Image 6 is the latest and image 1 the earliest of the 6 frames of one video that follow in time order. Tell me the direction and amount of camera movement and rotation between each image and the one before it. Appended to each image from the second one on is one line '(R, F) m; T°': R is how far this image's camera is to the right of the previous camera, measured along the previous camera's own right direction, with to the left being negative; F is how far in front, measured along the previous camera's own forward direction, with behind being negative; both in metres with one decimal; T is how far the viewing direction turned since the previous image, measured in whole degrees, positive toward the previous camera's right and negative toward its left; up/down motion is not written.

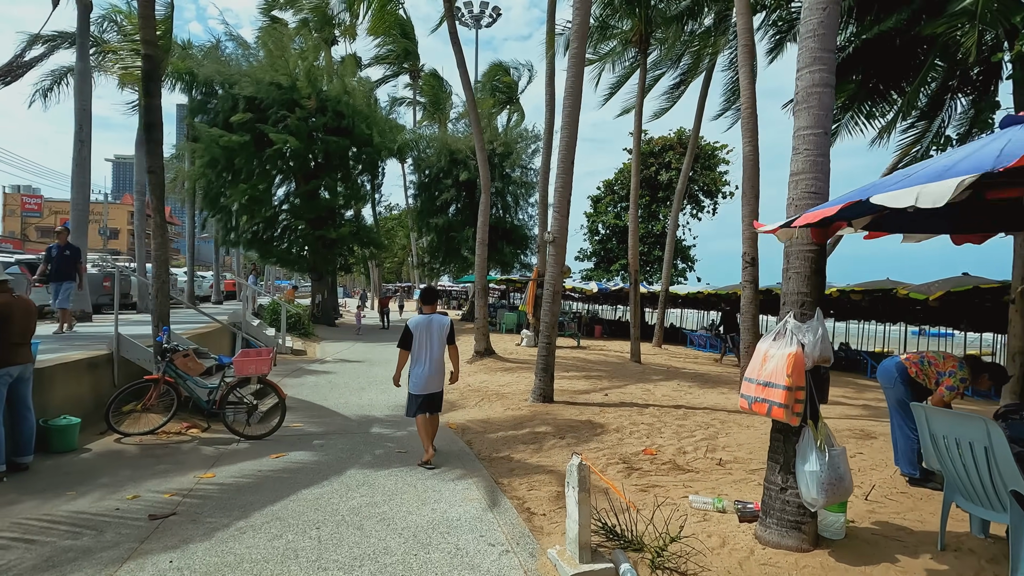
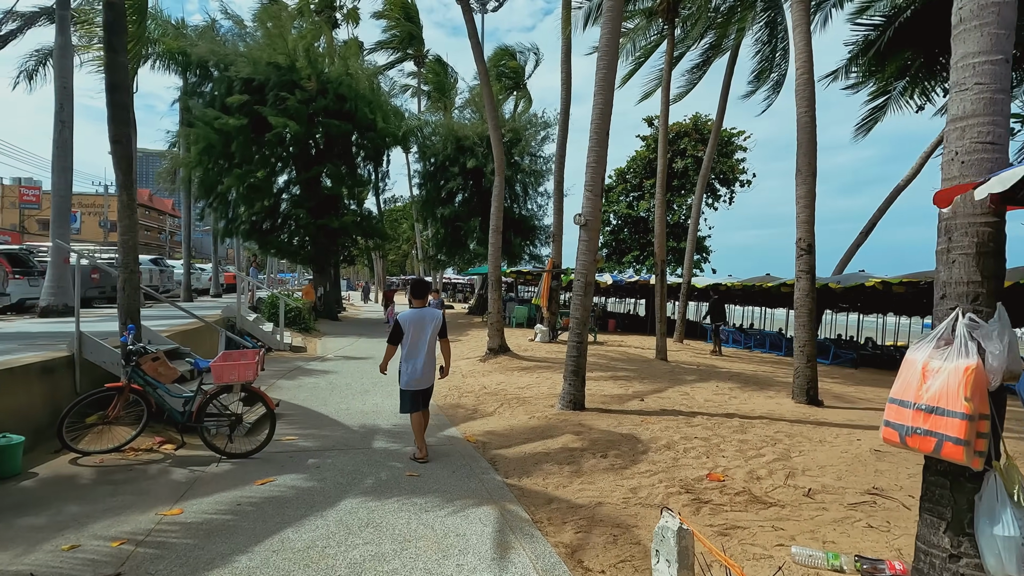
(-0.3, +1.2) m; 0°
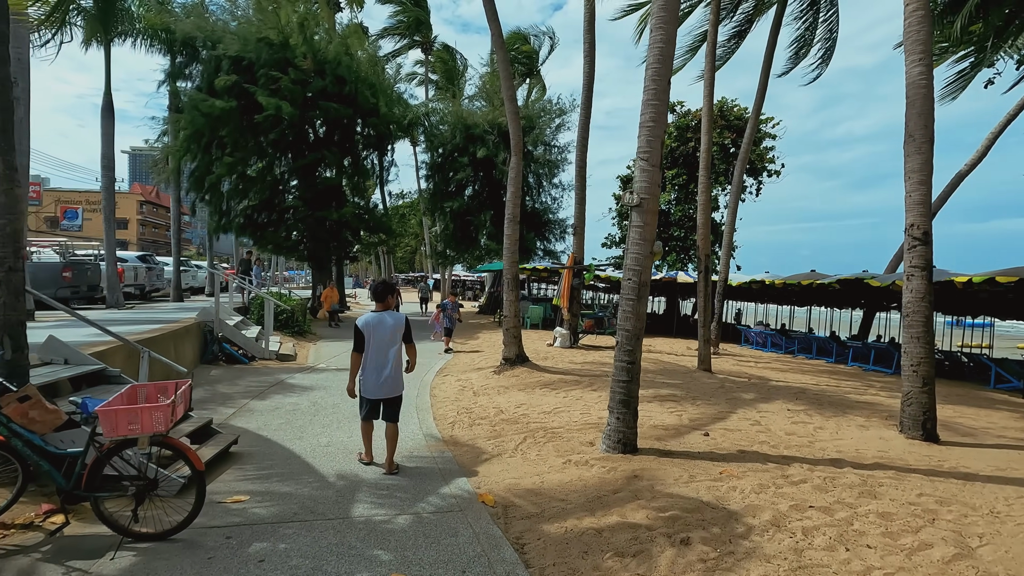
(-0.2, +1.9) m; -1°
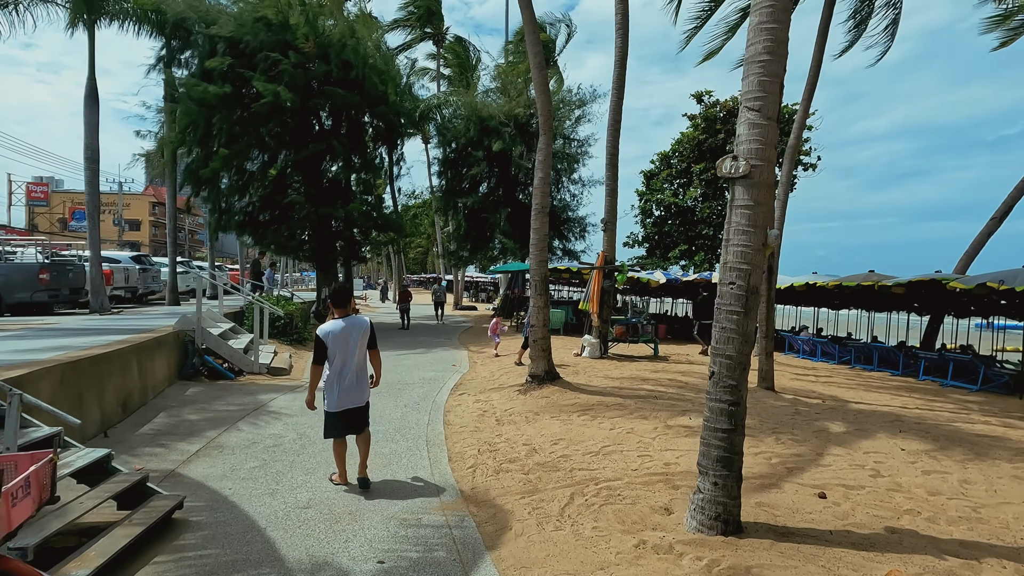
(-0.3, +1.8) m; -1°
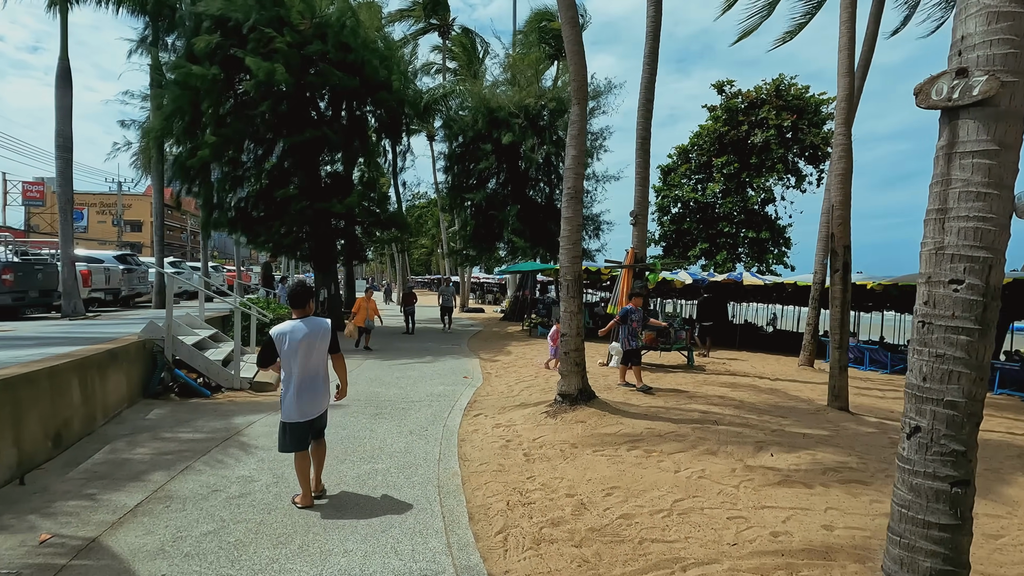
(-0.3, +1.6) m; 0°
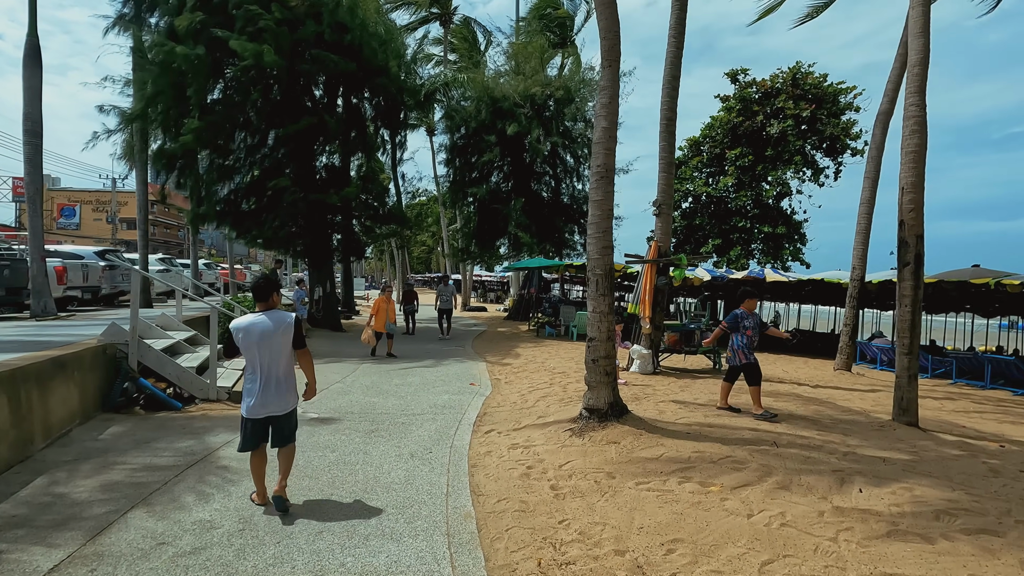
(-0.2, +1.2) m; 0°
